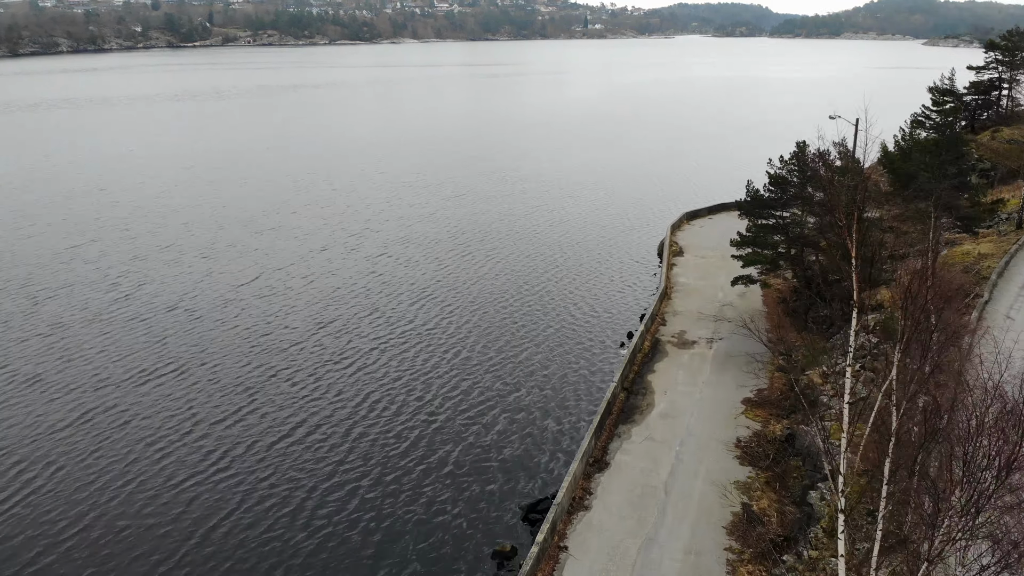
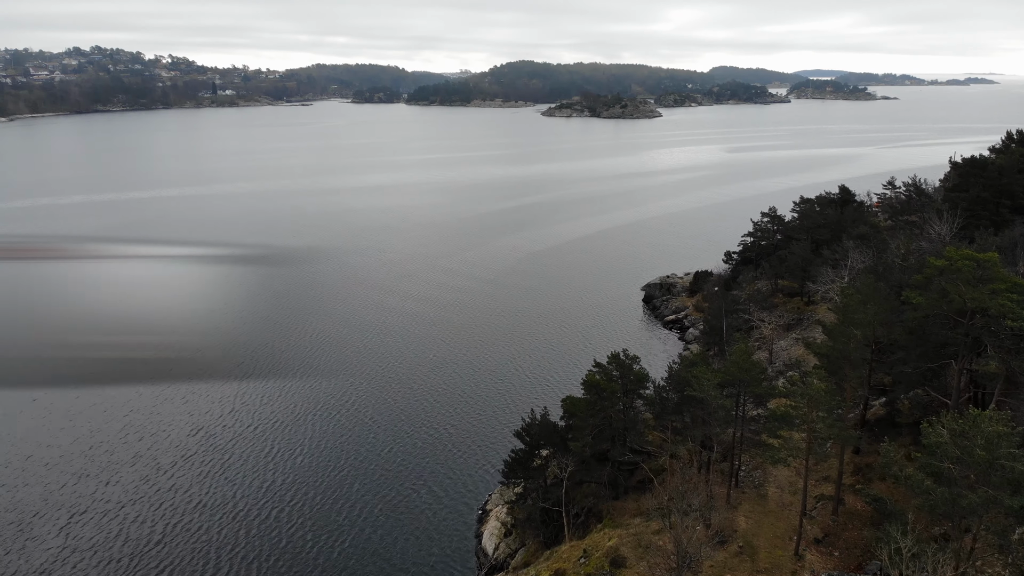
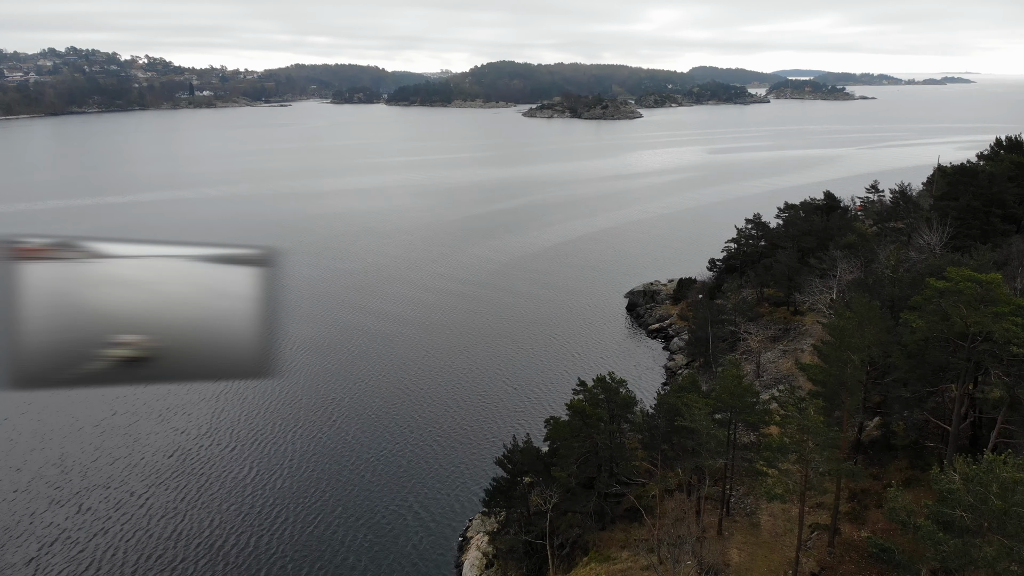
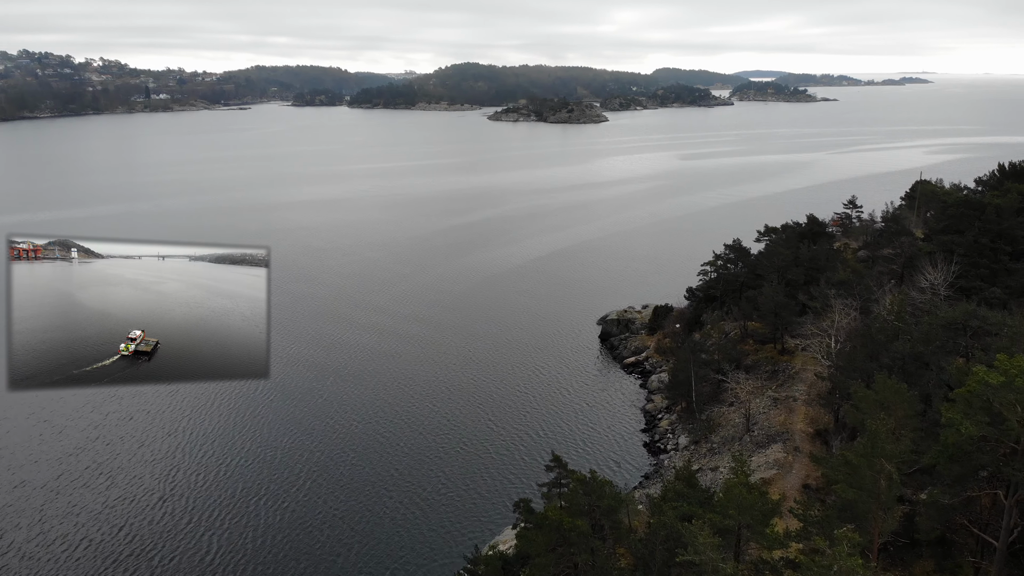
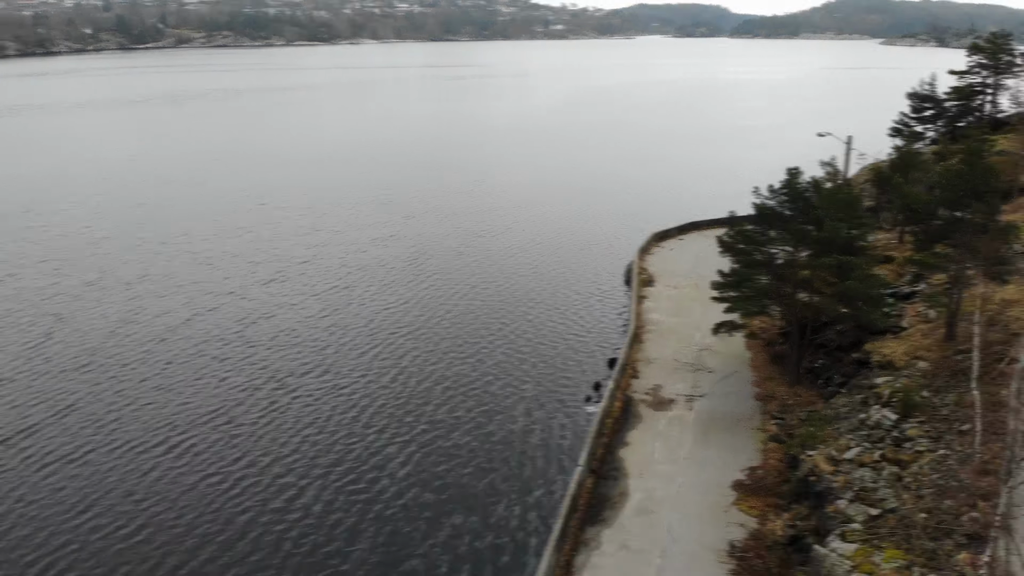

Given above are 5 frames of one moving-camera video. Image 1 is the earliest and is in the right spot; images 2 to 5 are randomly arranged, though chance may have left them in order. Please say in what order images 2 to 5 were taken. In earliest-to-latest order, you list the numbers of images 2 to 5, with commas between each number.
5, 2, 3, 4
